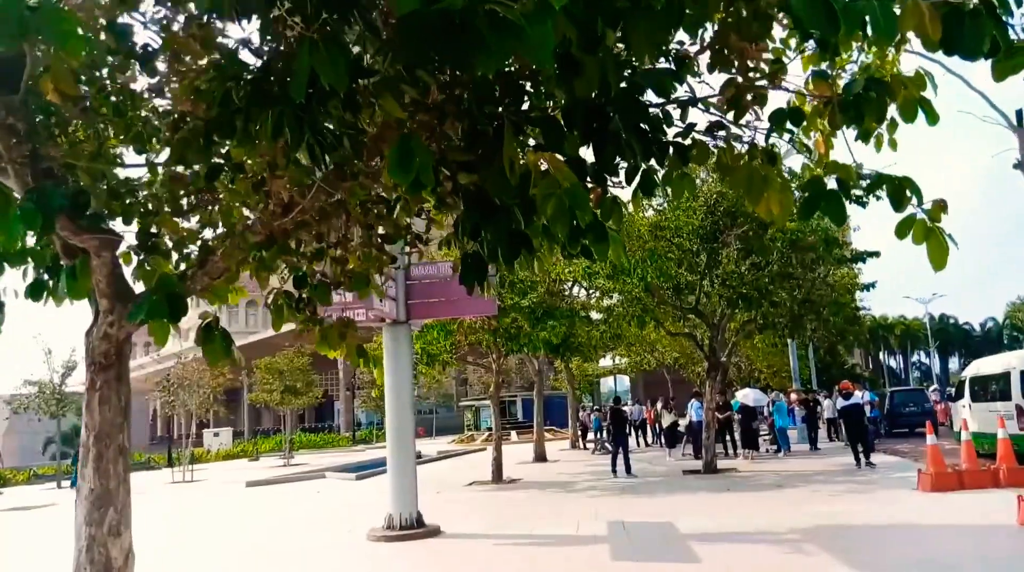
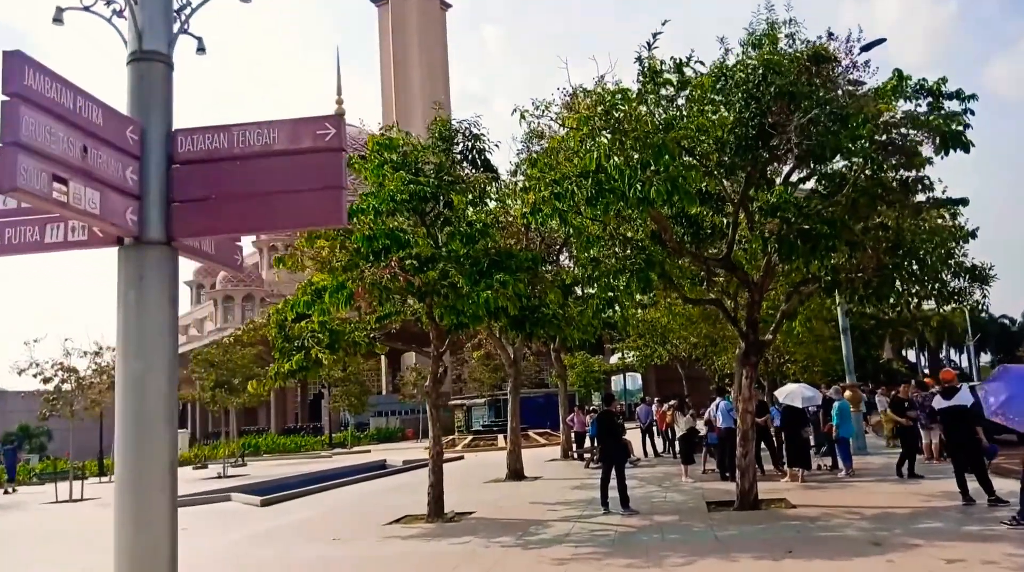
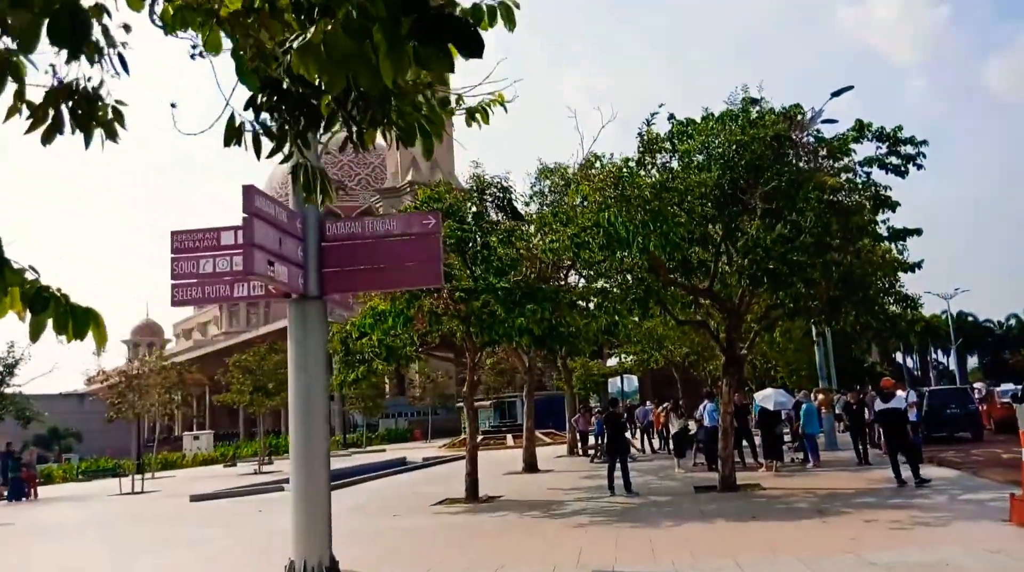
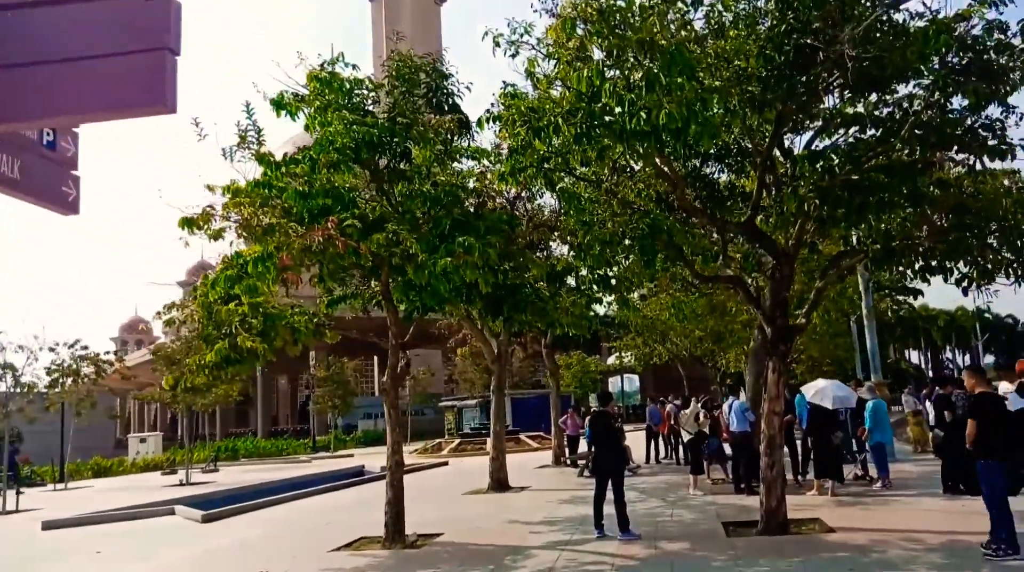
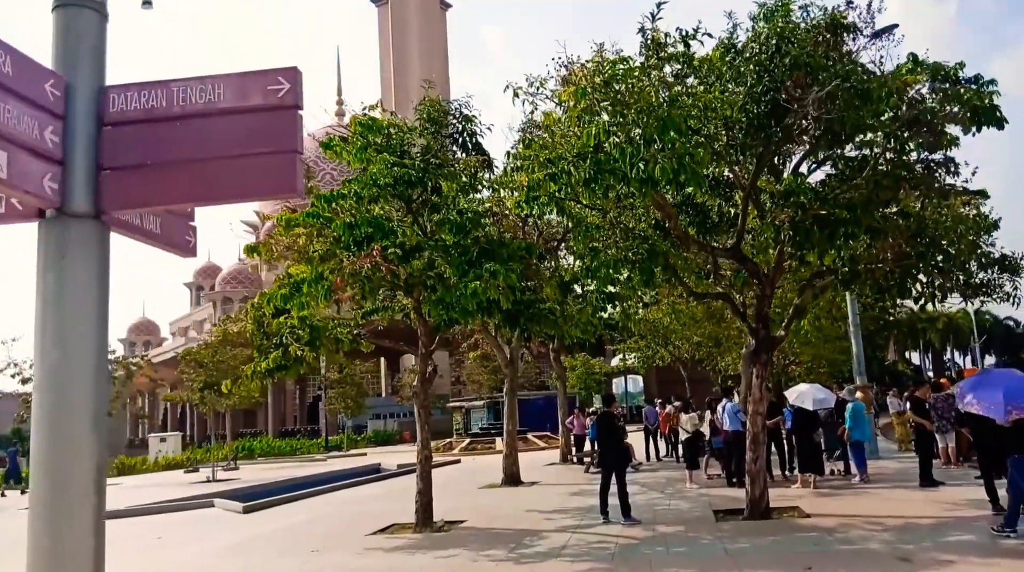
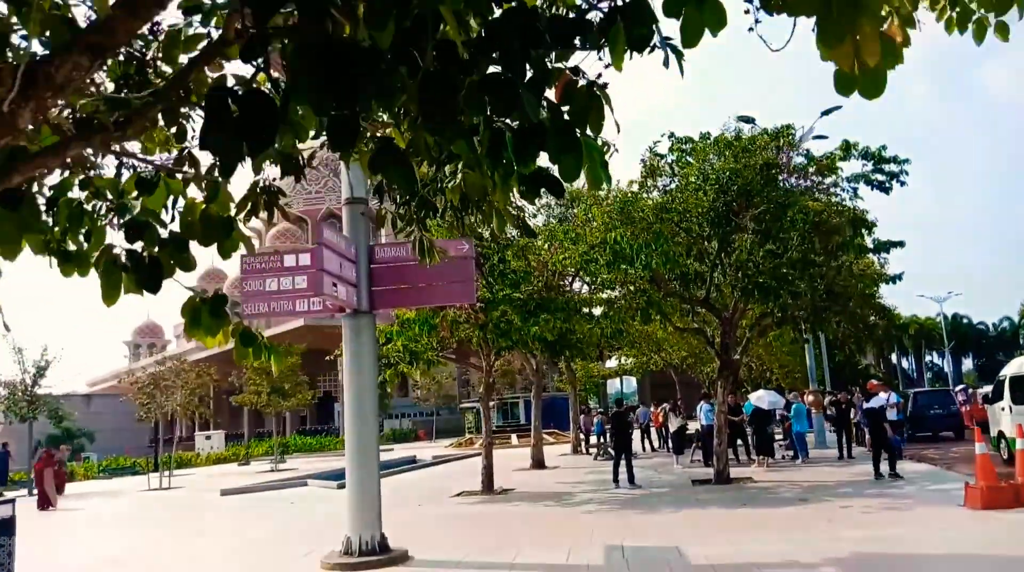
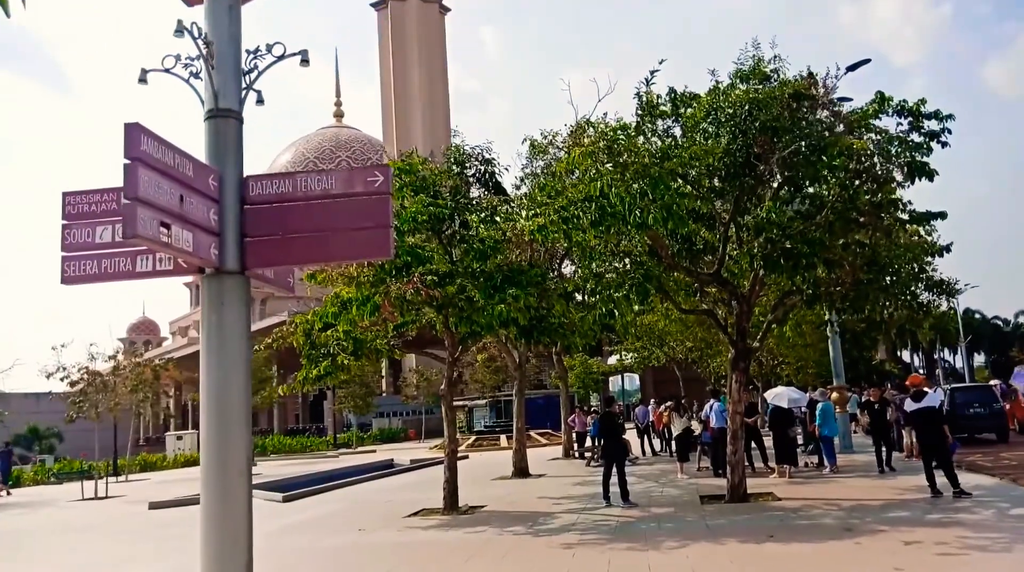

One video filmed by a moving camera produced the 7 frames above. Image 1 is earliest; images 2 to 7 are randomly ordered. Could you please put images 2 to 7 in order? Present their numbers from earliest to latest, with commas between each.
6, 3, 7, 2, 5, 4
